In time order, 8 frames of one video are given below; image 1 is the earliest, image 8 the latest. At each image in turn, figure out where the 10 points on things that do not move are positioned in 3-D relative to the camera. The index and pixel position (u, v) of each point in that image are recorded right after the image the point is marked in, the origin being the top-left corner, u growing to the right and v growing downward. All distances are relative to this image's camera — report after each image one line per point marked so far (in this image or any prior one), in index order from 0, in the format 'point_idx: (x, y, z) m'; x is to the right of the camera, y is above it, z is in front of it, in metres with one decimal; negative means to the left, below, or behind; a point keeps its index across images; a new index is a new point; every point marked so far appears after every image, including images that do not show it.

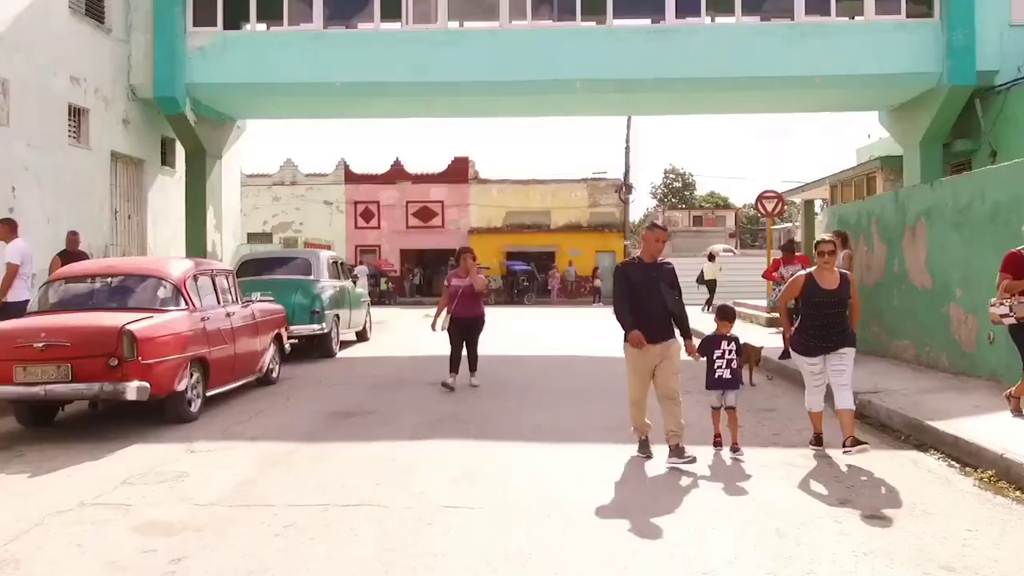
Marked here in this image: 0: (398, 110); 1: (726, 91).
0: (-2.0, +3.2, +16.0) m
1: (+3.5, +3.3, +14.8) m
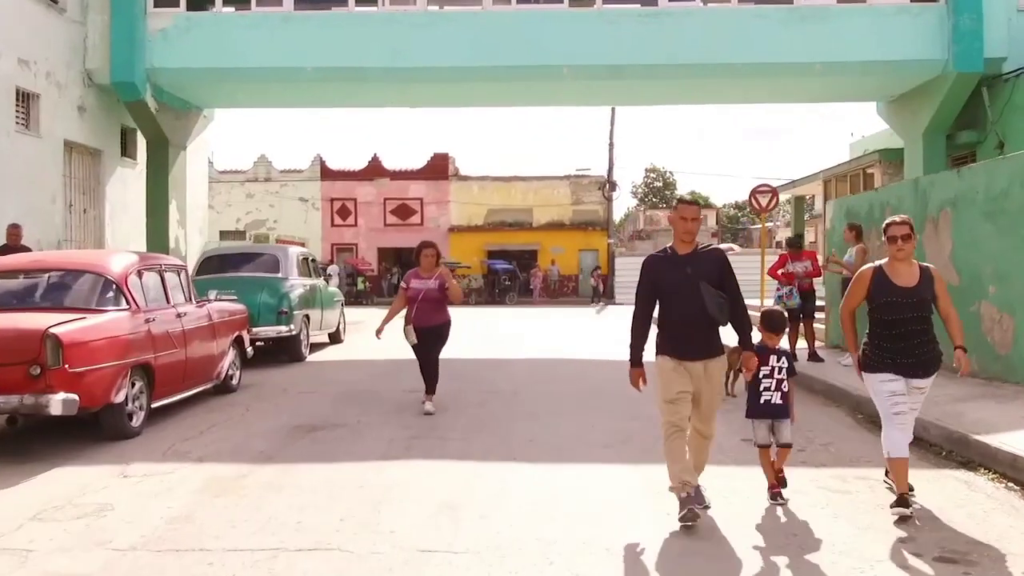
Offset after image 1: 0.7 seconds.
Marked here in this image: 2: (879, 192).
0: (-2.3, +3.2, +15.1) m
1: (+3.3, +3.3, +14.0) m
2: (+3.9, +1.0, +9.6) m
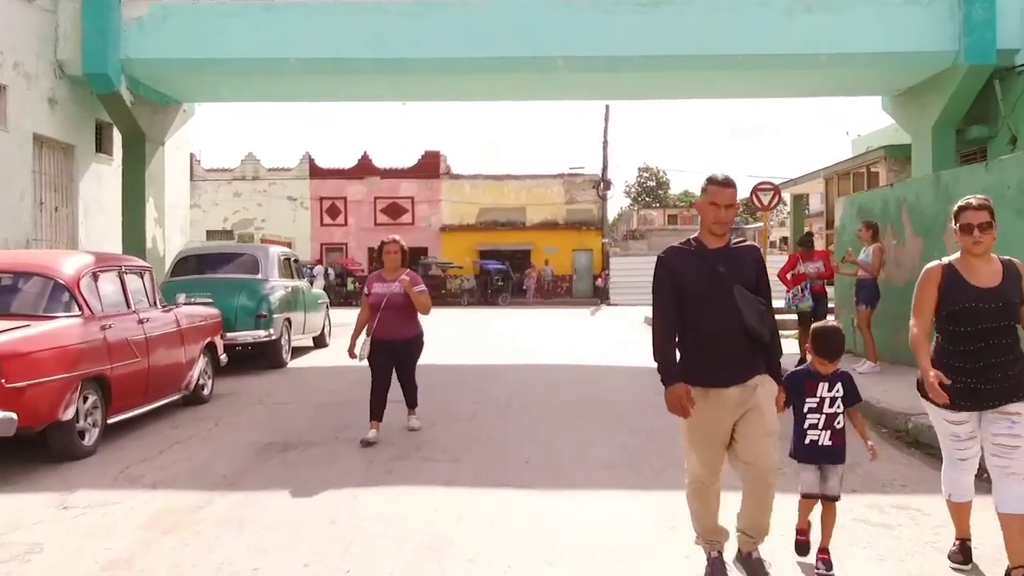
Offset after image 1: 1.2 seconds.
0: (-2.4, +3.2, +14.5) m
1: (+3.1, +3.3, +13.4) m
2: (+3.9, +1.0, +9.0) m
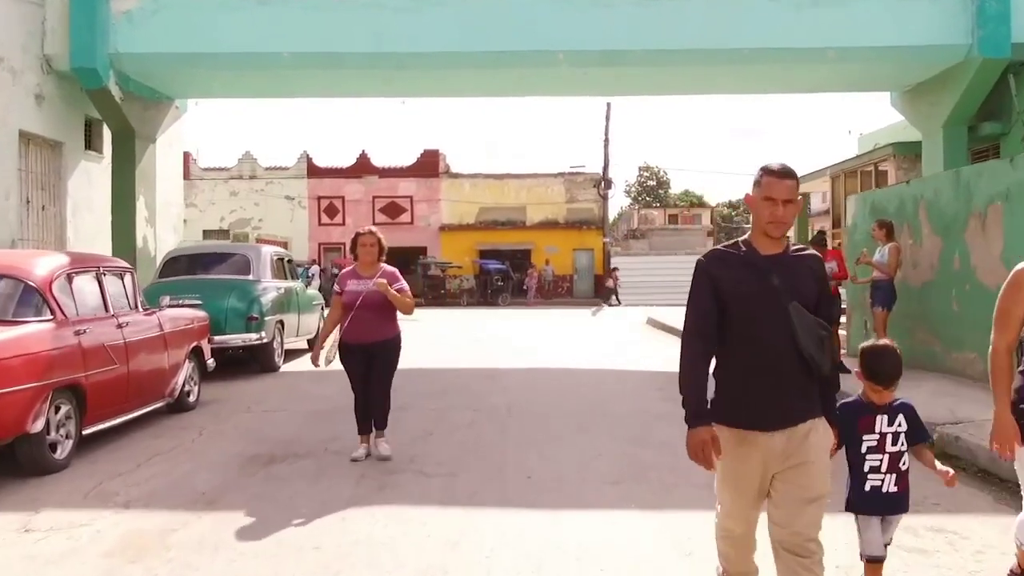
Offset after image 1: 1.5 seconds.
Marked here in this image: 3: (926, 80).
0: (-2.4, +3.2, +14.1) m
1: (+3.1, +3.3, +13.1) m
2: (+3.9, +1.0, +8.7) m
3: (+6.4, +3.2, +13.9) m
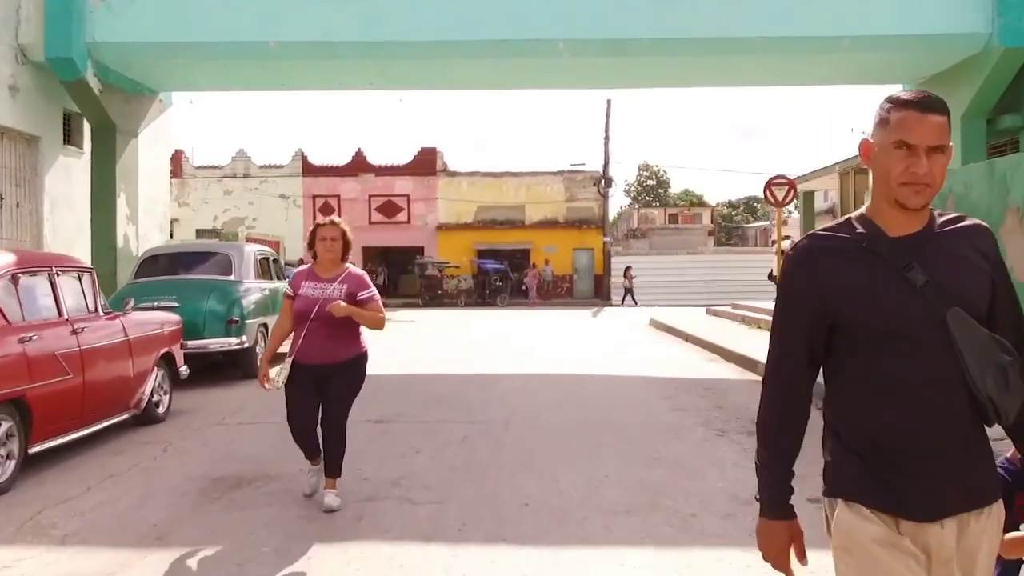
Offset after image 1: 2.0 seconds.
0: (-2.5, +3.2, +13.5) m
1: (+3.1, +3.2, +12.5) m
2: (+3.8, +1.0, +8.1) m
3: (+6.4, +3.2, +13.3) m
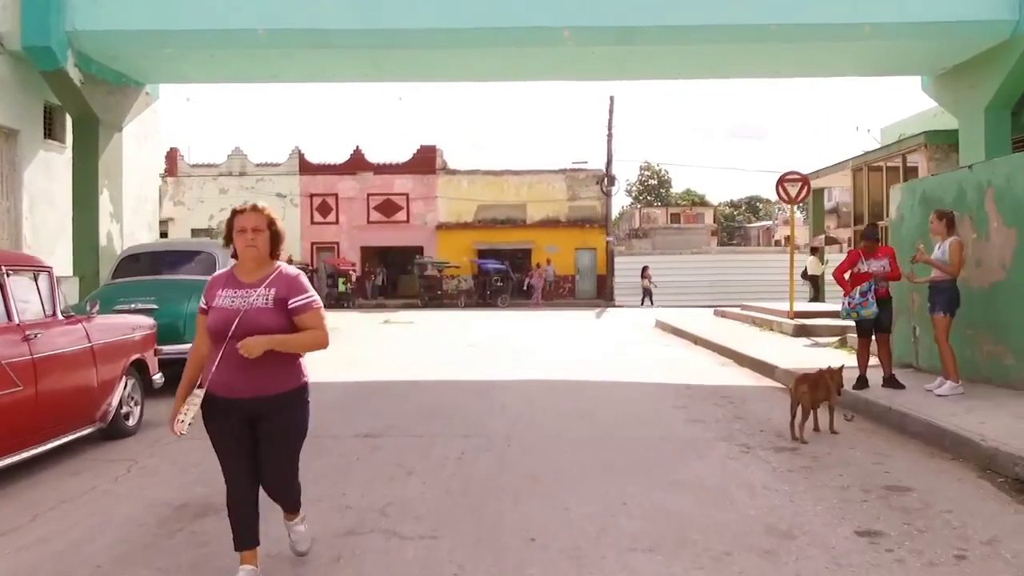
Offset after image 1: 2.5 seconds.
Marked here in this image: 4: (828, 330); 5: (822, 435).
0: (-2.4, +3.2, +12.9) m
1: (+3.1, +3.2, +11.9) m
2: (+3.9, +1.0, +7.5) m
3: (+6.4, +3.2, +12.7) m
4: (+4.5, -0.6, +12.8) m
5: (+2.2, -1.0, +6.3) m
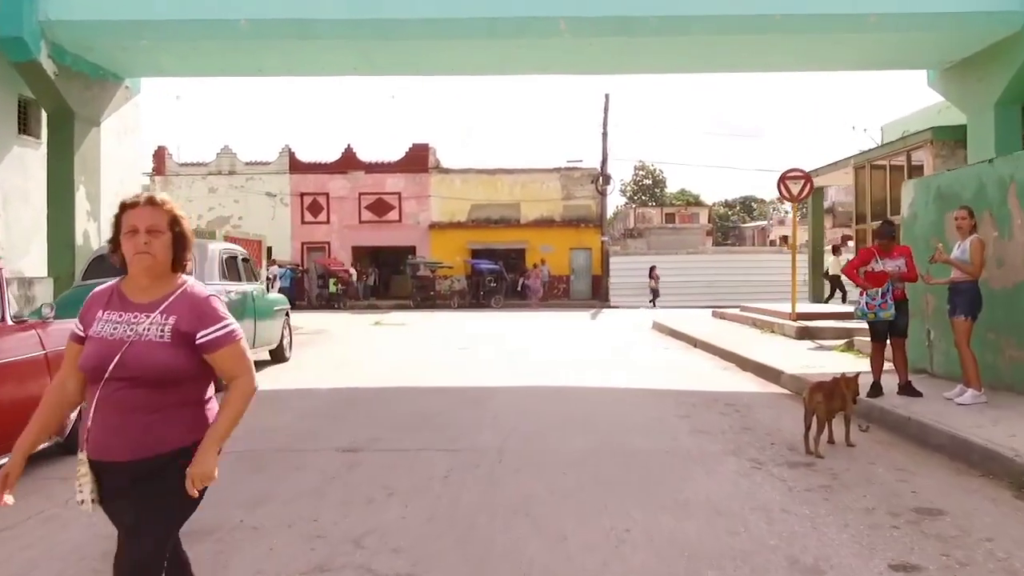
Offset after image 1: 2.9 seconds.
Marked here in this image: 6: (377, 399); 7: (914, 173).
0: (-2.5, +3.1, +12.4) m
1: (+3.0, +3.2, +11.4) m
2: (+3.8, +1.0, +7.0) m
3: (+6.3, +3.2, +12.3) m
4: (+4.4, -0.6, +12.4) m
5: (+2.1, -1.1, +5.9) m
6: (-1.2, -1.0, +8.2) m
7: (+6.9, +2.0, +15.3) m
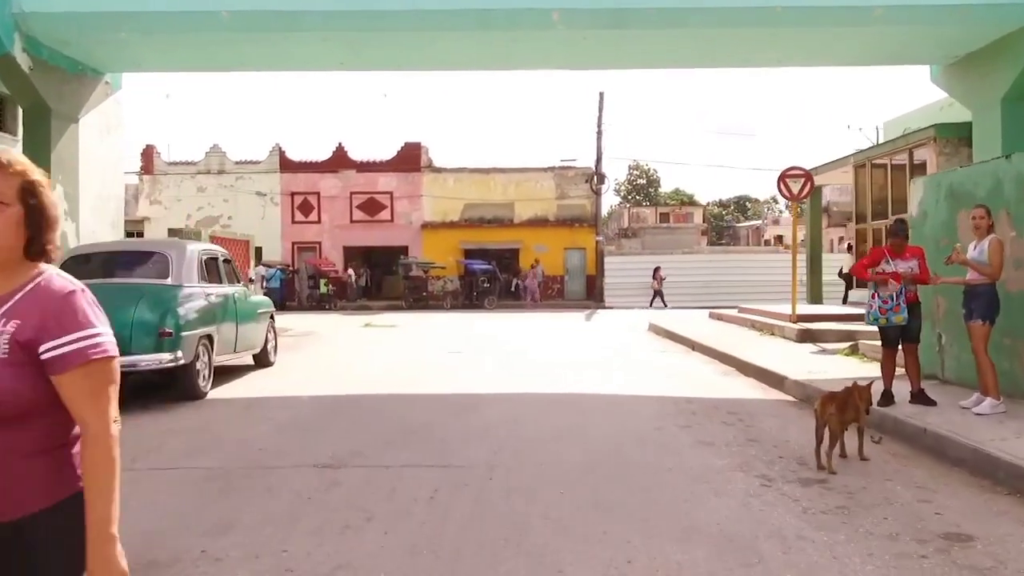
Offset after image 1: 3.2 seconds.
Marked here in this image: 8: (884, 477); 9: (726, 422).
0: (-2.6, +3.1, +12.0) m
1: (+2.9, +3.2, +11.1) m
2: (+3.7, +1.0, +6.7) m
3: (+6.2, +3.2, +11.9) m
4: (+4.3, -0.6, +12.0) m
5: (+2.1, -1.1, +5.5) m
6: (-1.3, -1.0, +7.8) m
7: (+6.8, +2.0, +15.0) m
8: (+2.2, -1.1, +5.2) m
9: (+1.7, -1.0, +6.9) m
